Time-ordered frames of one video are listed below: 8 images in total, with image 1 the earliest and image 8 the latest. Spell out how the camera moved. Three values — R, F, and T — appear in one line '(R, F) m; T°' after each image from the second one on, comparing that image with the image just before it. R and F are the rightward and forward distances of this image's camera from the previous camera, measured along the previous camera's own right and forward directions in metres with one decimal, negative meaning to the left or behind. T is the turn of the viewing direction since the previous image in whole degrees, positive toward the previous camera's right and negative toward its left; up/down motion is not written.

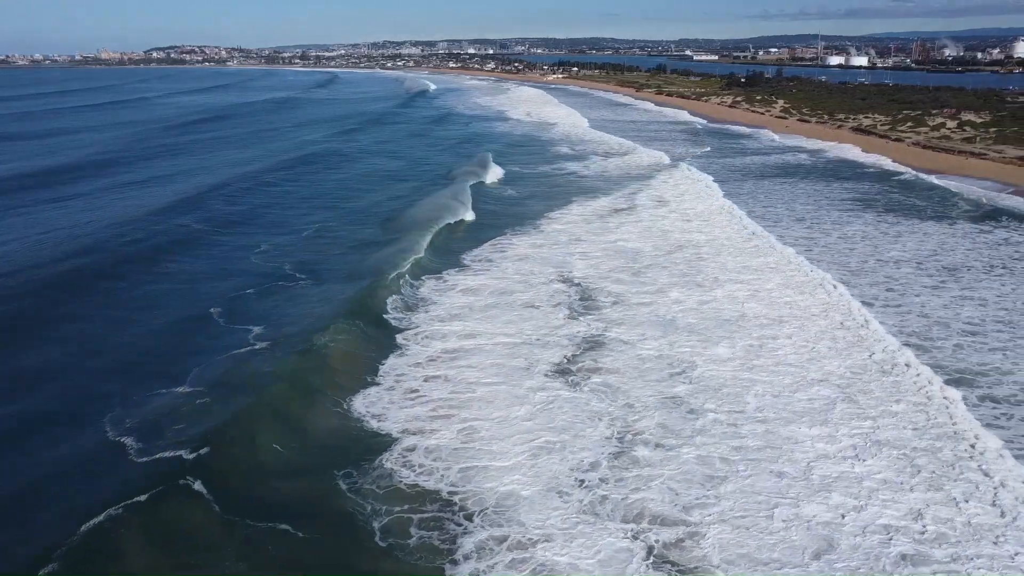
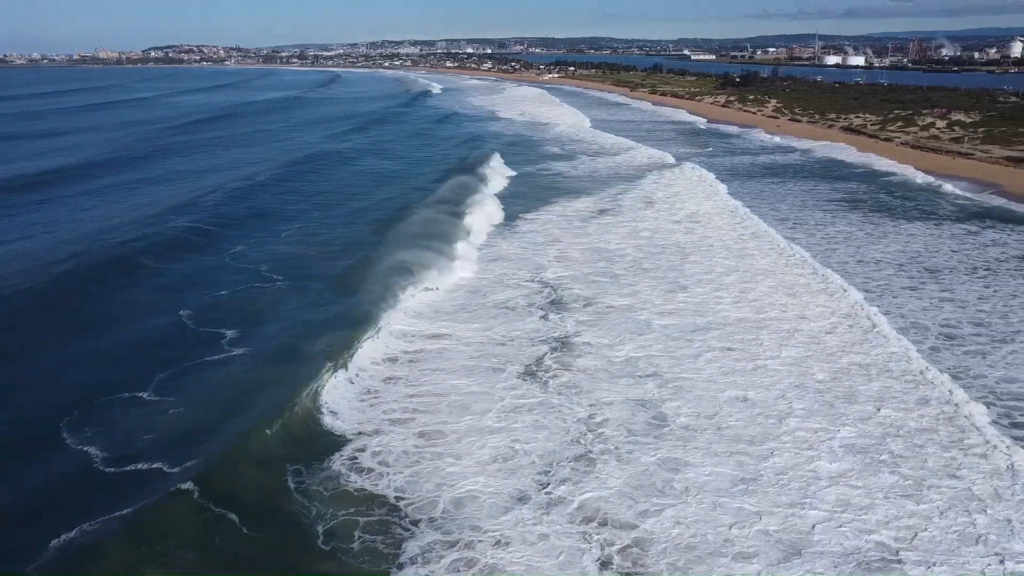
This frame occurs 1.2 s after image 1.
(+0.3, 0.0) m; 0°
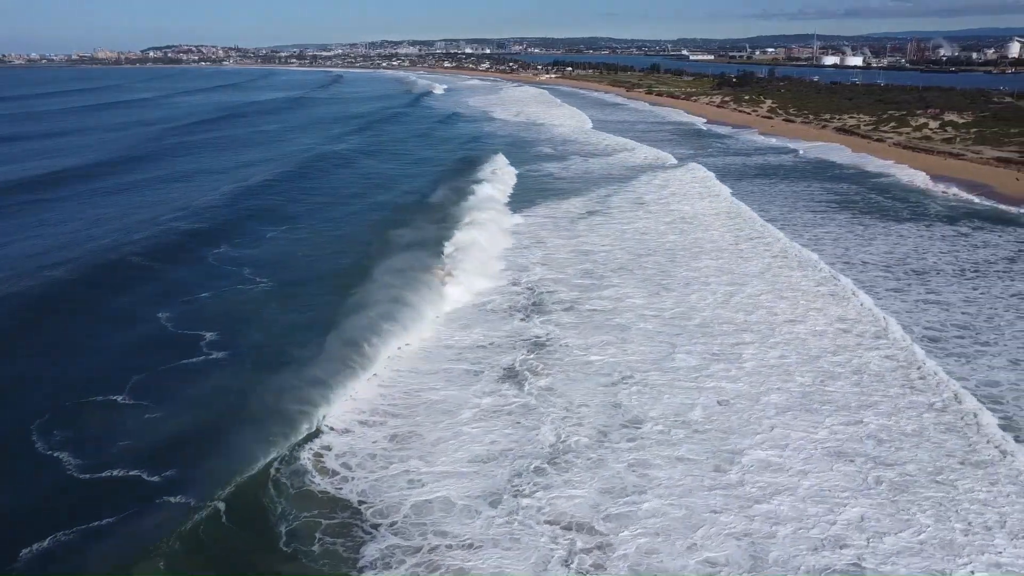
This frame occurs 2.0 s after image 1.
(+0.2, 0.0) m; 0°
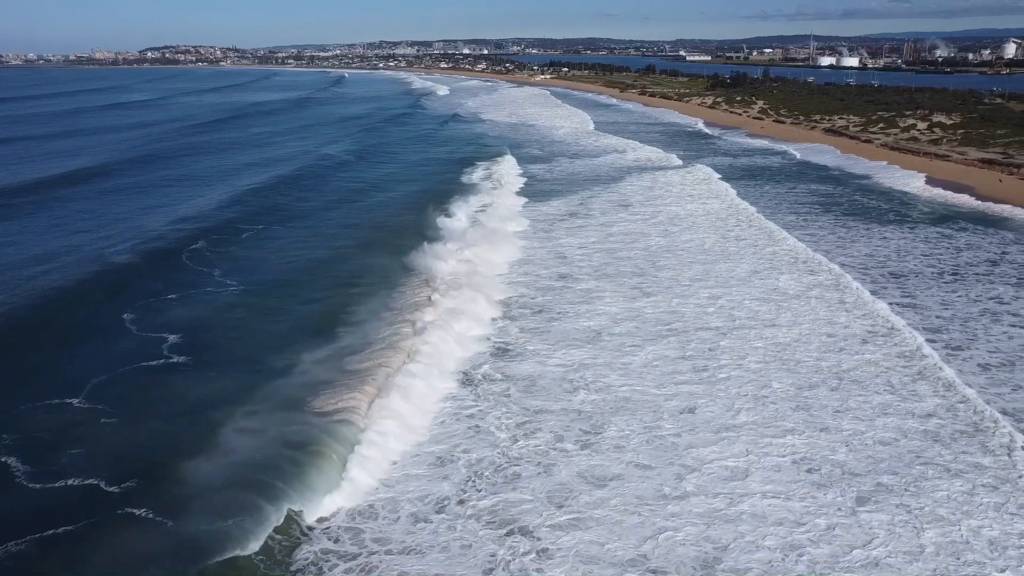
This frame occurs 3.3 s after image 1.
(+0.4, +0.1) m; 0°
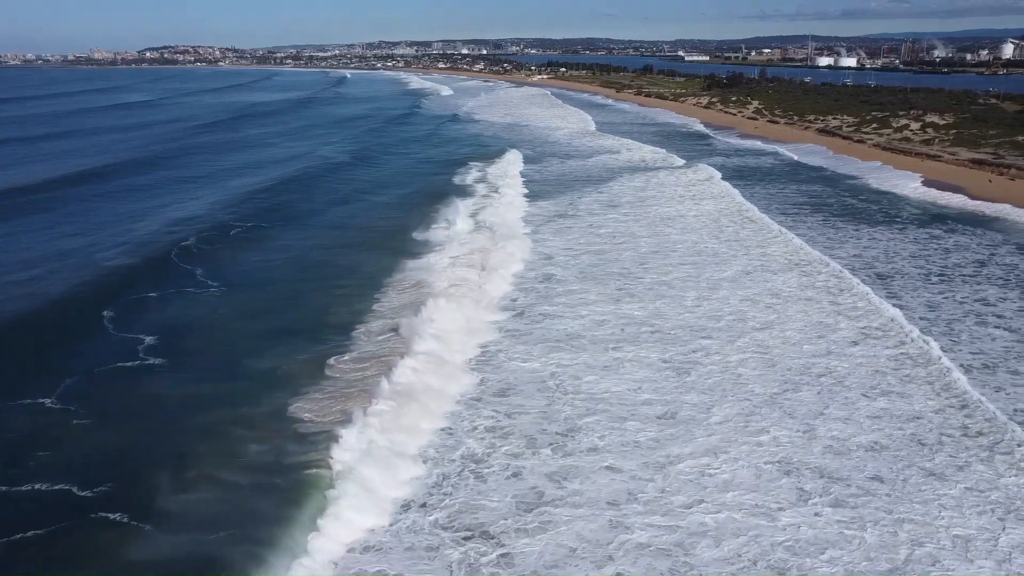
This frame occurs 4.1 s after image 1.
(+0.3, +0.1) m; 0°
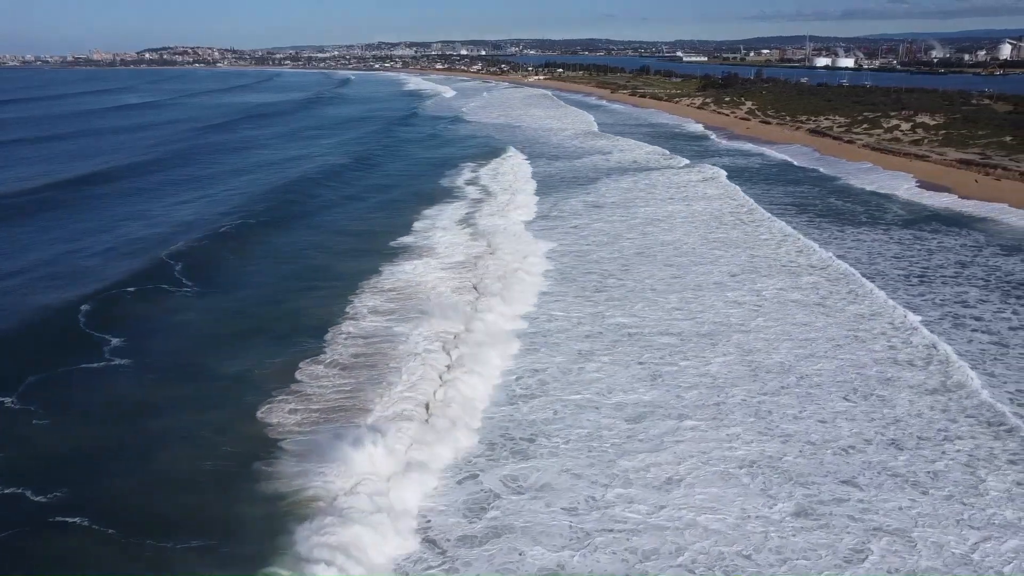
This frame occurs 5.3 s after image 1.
(+0.4, +0.1) m; 0°
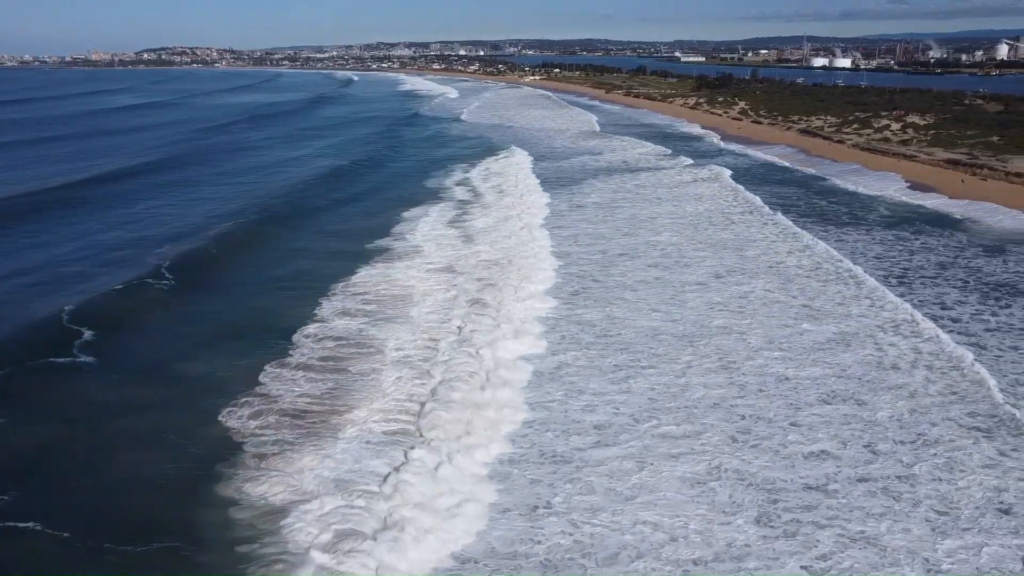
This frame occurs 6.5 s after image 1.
(+0.4, +0.1) m; 0°
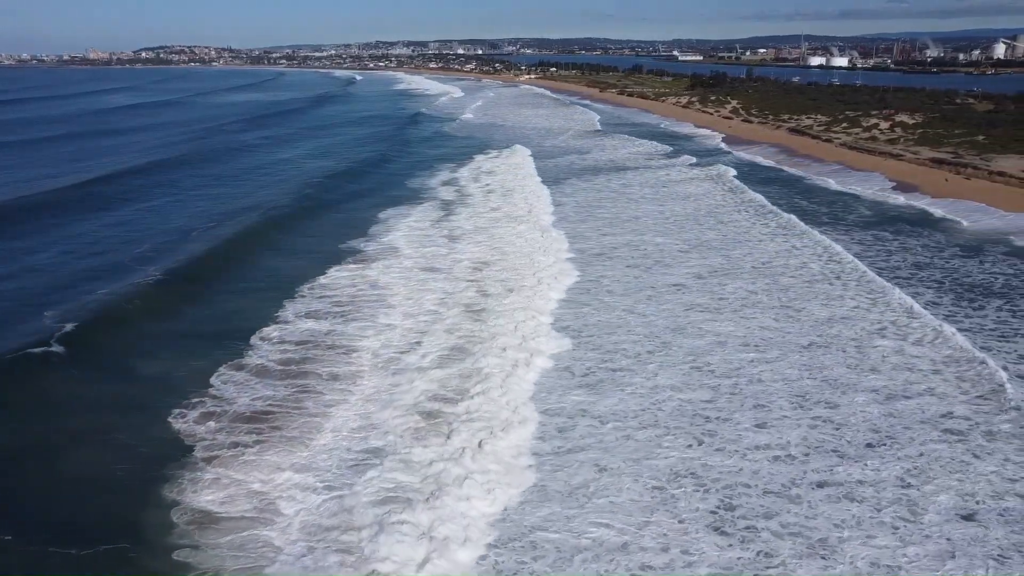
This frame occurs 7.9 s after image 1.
(+0.4, +0.1) m; 0°
